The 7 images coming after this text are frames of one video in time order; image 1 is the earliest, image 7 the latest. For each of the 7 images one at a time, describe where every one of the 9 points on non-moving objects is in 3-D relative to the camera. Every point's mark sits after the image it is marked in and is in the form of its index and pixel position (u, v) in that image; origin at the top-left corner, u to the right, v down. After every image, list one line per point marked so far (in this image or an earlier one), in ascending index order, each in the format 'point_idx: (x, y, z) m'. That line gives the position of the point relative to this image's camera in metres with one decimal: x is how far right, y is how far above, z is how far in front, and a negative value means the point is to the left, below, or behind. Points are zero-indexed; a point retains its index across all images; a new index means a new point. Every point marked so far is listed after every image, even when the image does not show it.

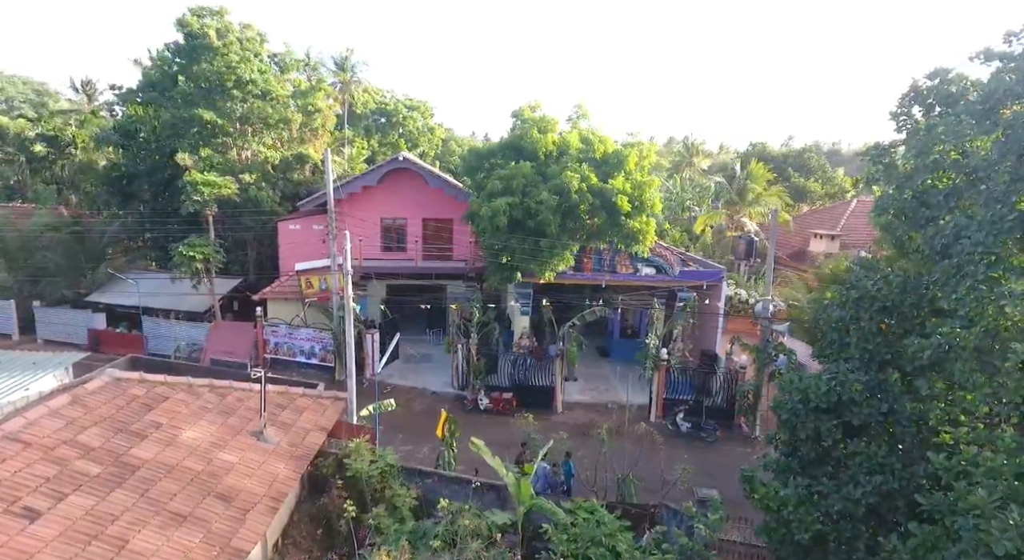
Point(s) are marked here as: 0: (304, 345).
0: (-6.6, -2.1, +18.6) m
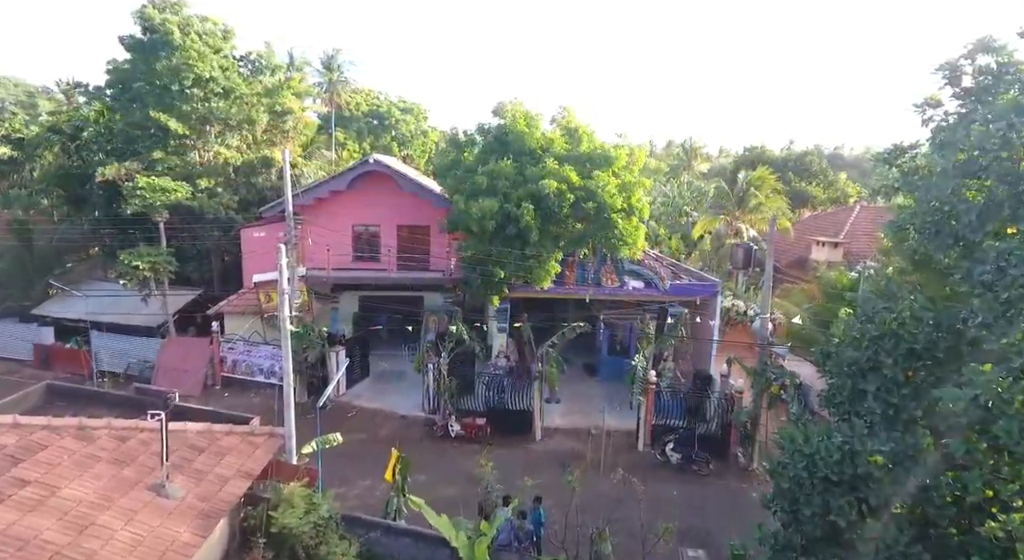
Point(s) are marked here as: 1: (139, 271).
0: (-7.3, -2.4, +17.1) m
1: (-10.7, +0.2, +16.8) m
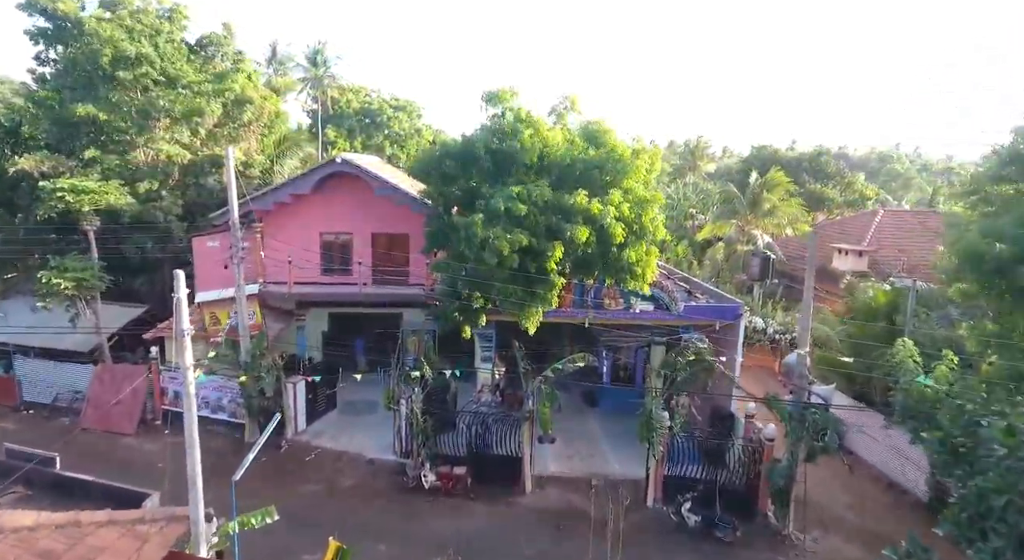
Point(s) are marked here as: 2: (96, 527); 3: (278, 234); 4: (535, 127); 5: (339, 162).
0: (-7.6, -2.9, +14.7) m
1: (-11.1, -0.2, +14.4) m
2: (-5.0, -3.0, +7.1) m
3: (-7.0, +1.4, +17.6) m
4: (+0.5, +3.3, +12.7) m
5: (-4.8, +3.3, +16.2) m
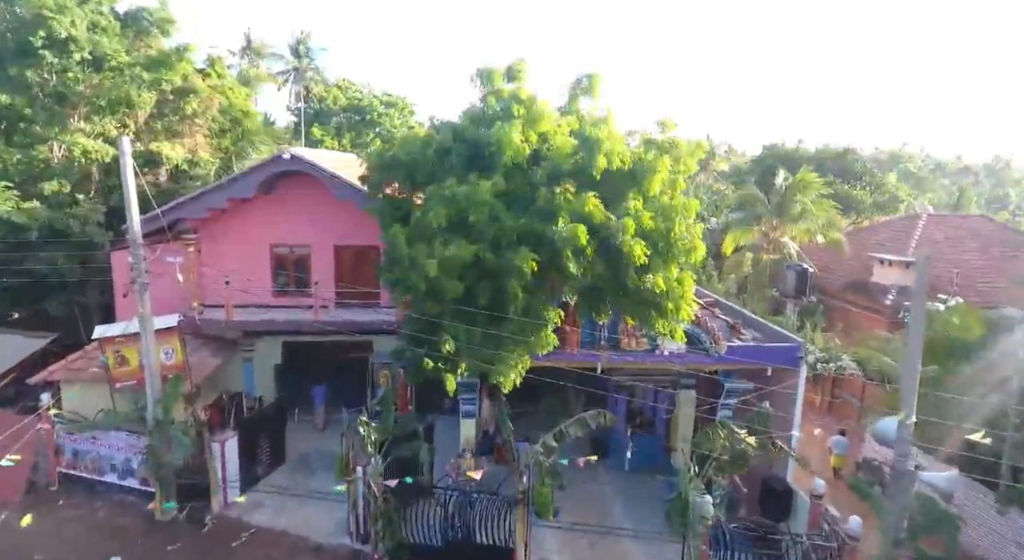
0: (-7.8, -3.5, +11.5) m
1: (-11.3, -0.8, +11.2) m
2: (-5.2, -3.5, +3.8) m
3: (-7.2, +0.8, +14.4) m
4: (+0.3, +2.8, +9.5) m
5: (-5.0, +2.7, +13.0) m
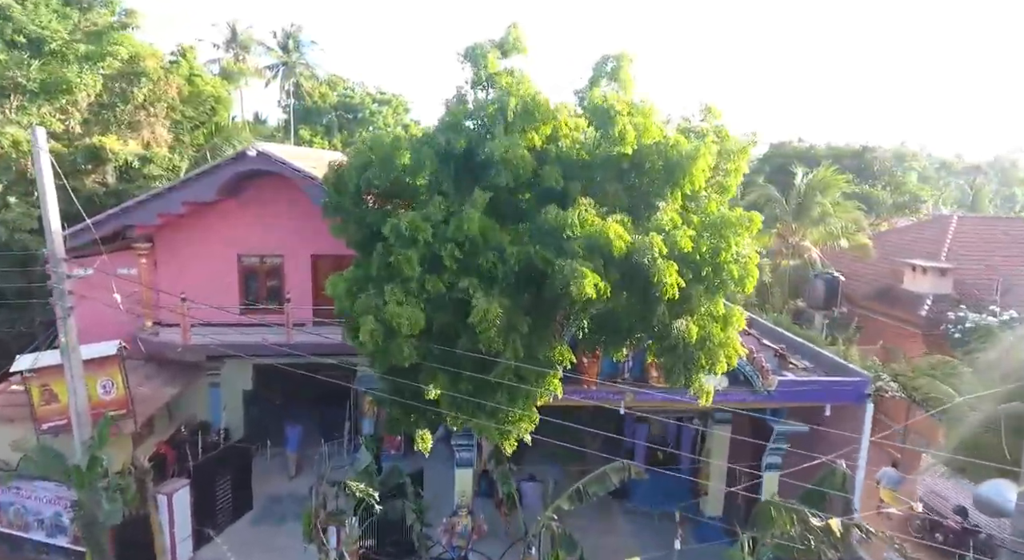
0: (-7.7, -3.8, +9.6) m
1: (-11.2, -1.1, +9.3) m
2: (-5.1, -3.8, +2.0) m
3: (-7.2, +0.5, +12.5) m
4: (+0.3, +2.5, +7.6) m
5: (-4.9, +2.4, +11.2) m
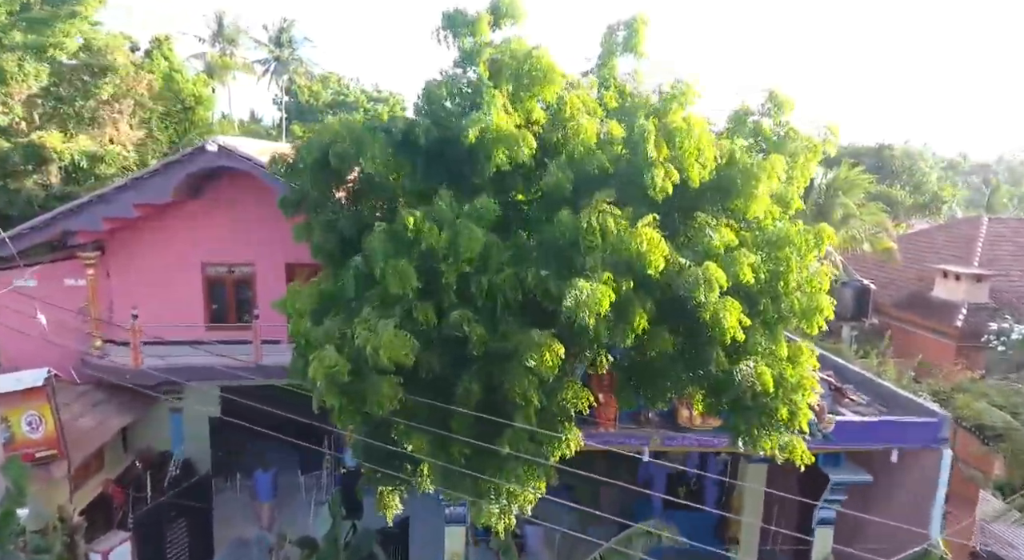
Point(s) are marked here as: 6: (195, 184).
0: (-7.7, -4.0, +8.1) m
1: (-11.2, -1.4, +7.8) m
2: (-5.1, -4.1, +0.5) m
3: (-7.2, +0.3, +11.0) m
4: (+0.3, +2.2, +6.1) m
5: (-4.9, +2.2, +9.7) m
6: (-5.6, +1.7, +10.4) m
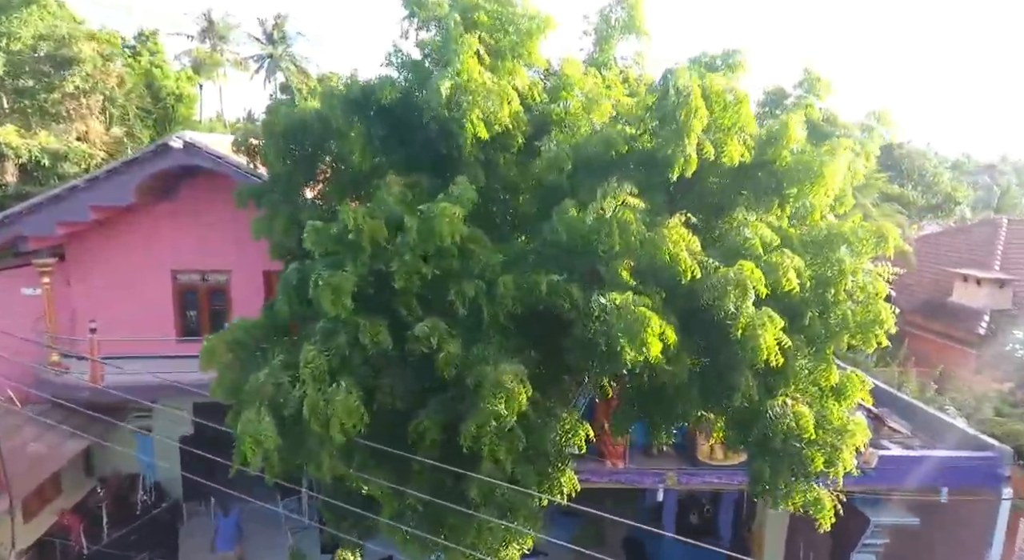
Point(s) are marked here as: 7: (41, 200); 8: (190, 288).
0: (-7.8, -4.2, +7.2) m
1: (-11.2, -1.5, +6.9) m
2: (-5.1, -4.2, -0.4) m
3: (-7.2, +0.1, +10.1) m
4: (+0.3, +2.1, +5.2) m
5: (-5.0, +2.0, +8.8) m
6: (-5.6, +1.6, +9.5) m
7: (-7.2, +1.2, +9.1) m
8: (-5.8, -0.2, +10.3) m
